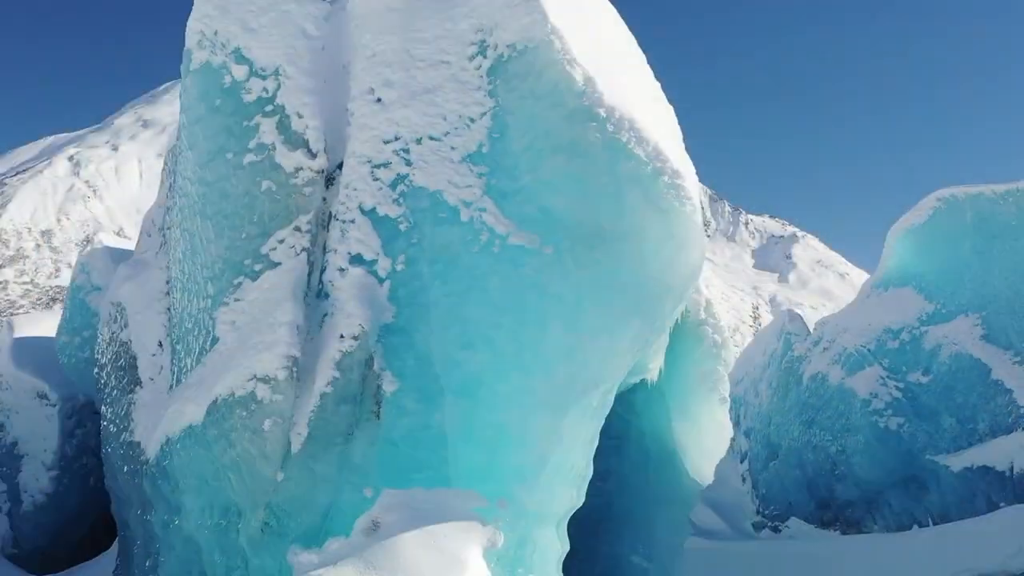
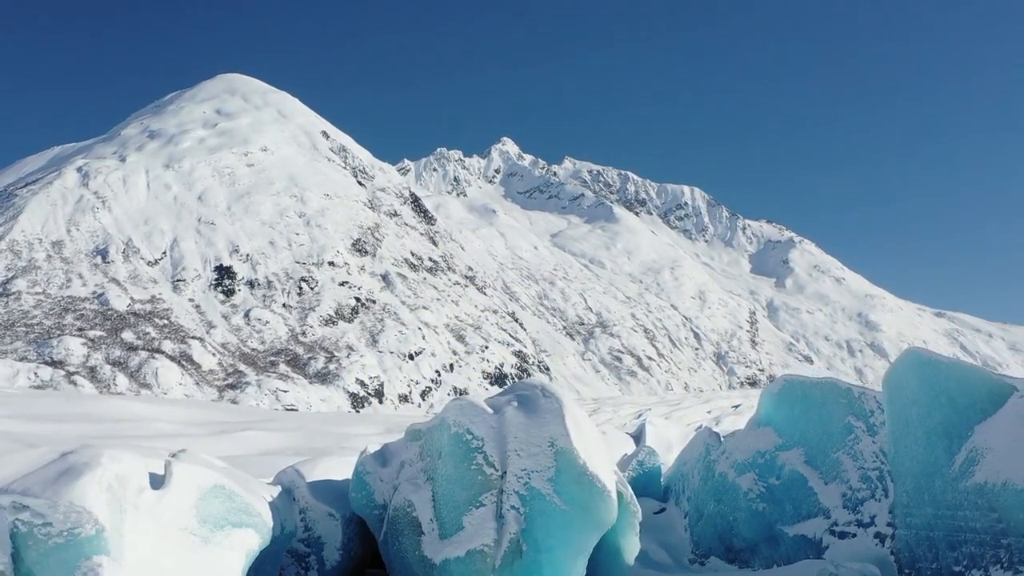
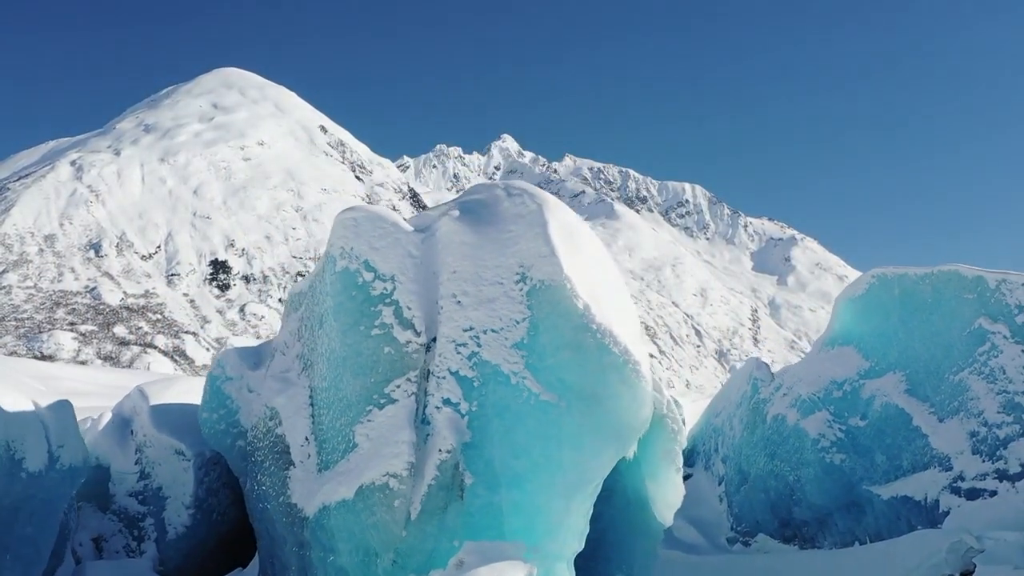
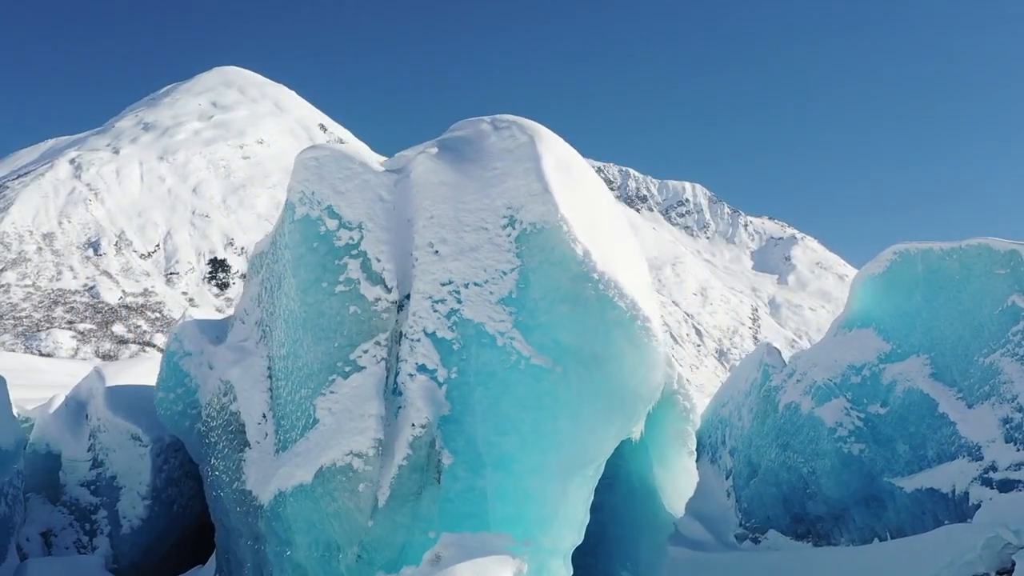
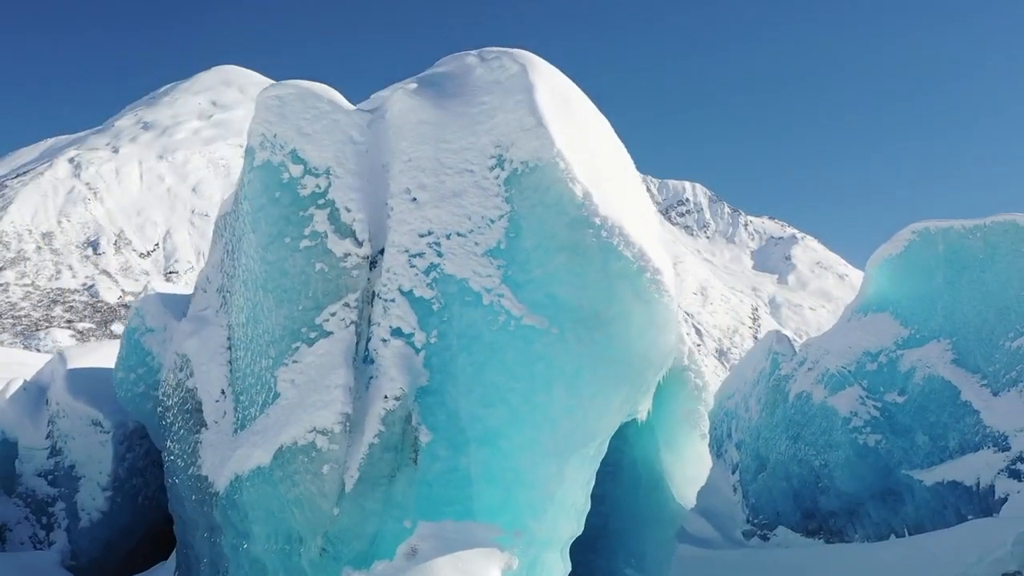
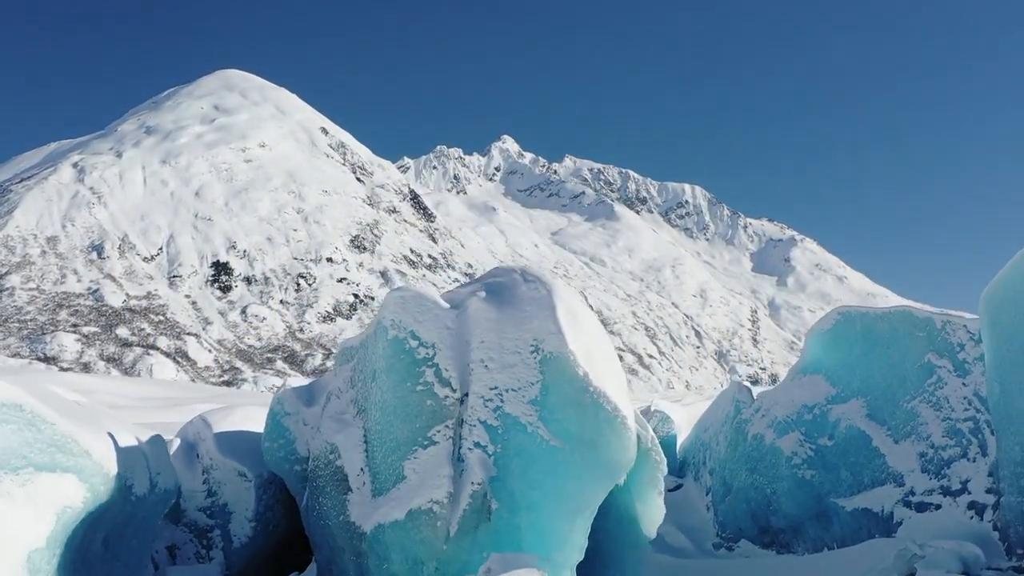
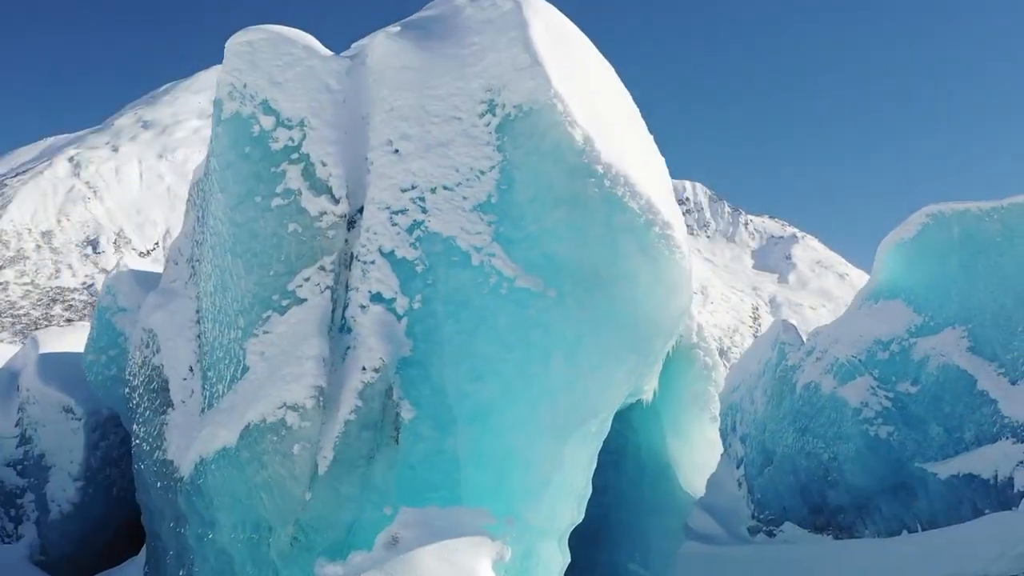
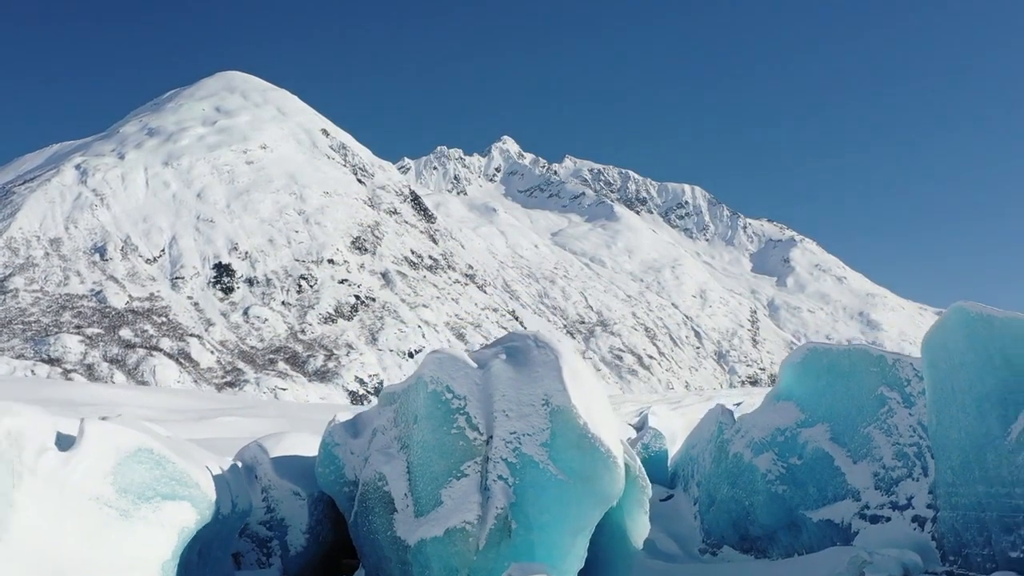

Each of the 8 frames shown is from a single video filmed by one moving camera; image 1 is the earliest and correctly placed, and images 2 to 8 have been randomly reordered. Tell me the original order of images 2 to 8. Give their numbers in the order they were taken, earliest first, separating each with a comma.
7, 5, 4, 3, 6, 8, 2
